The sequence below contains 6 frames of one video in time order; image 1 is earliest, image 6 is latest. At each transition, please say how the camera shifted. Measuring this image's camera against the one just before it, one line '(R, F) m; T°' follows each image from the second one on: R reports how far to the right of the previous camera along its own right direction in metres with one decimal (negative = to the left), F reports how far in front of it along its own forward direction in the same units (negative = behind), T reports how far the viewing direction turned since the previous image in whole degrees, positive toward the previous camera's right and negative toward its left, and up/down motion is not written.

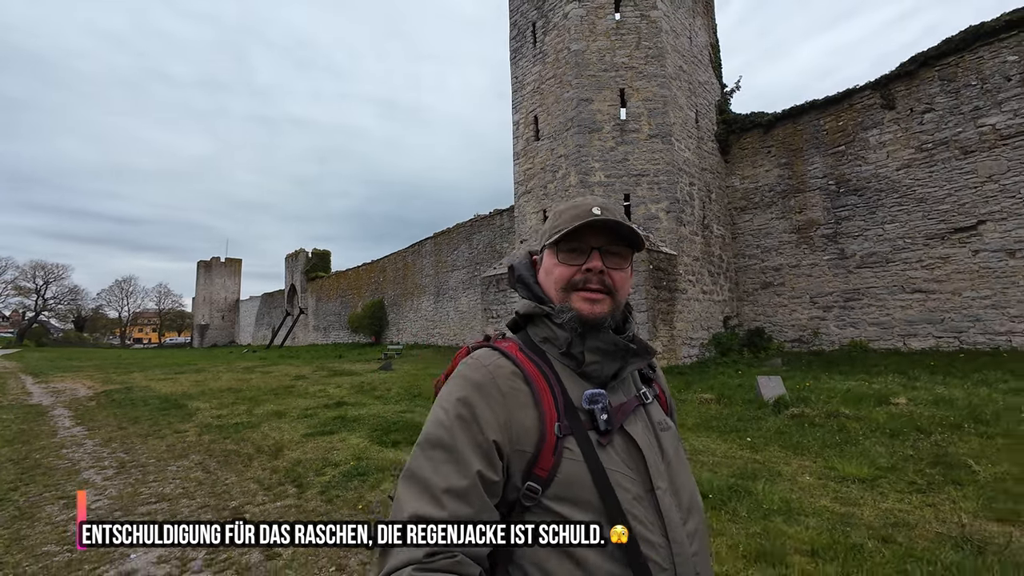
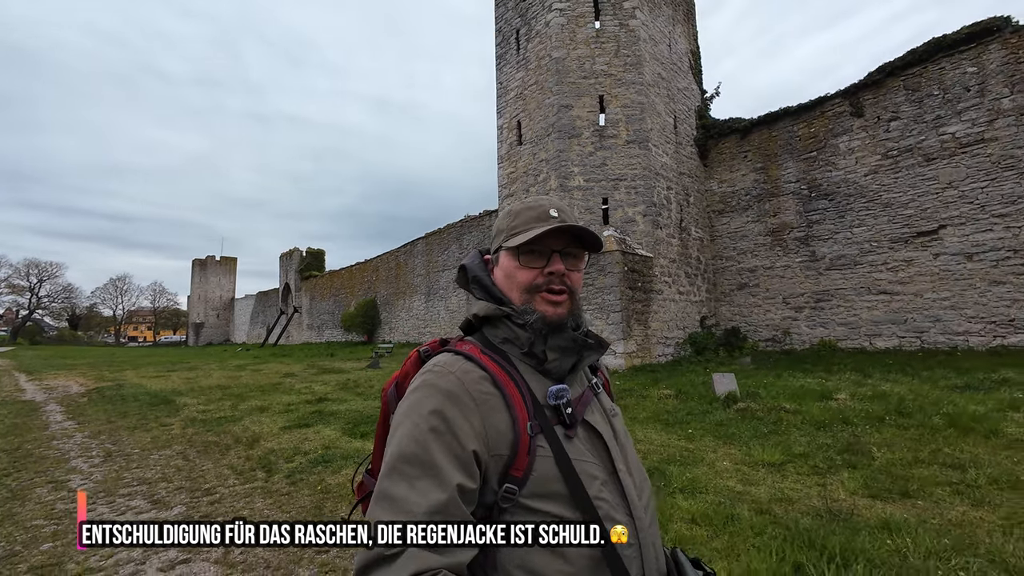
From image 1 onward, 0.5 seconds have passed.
(+0.4, -0.3) m; 0°
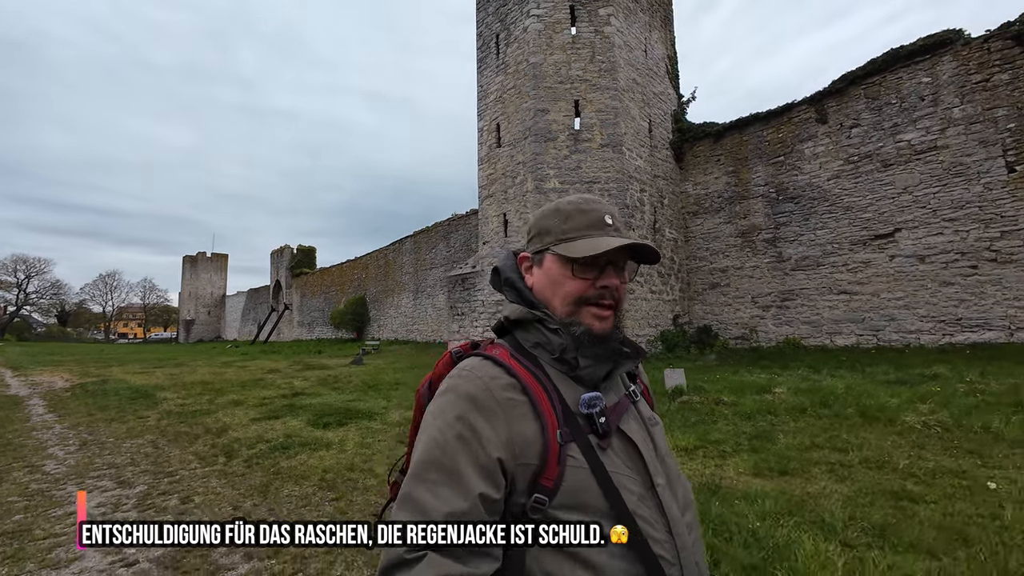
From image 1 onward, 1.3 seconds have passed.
(+0.4, -0.3) m; +1°
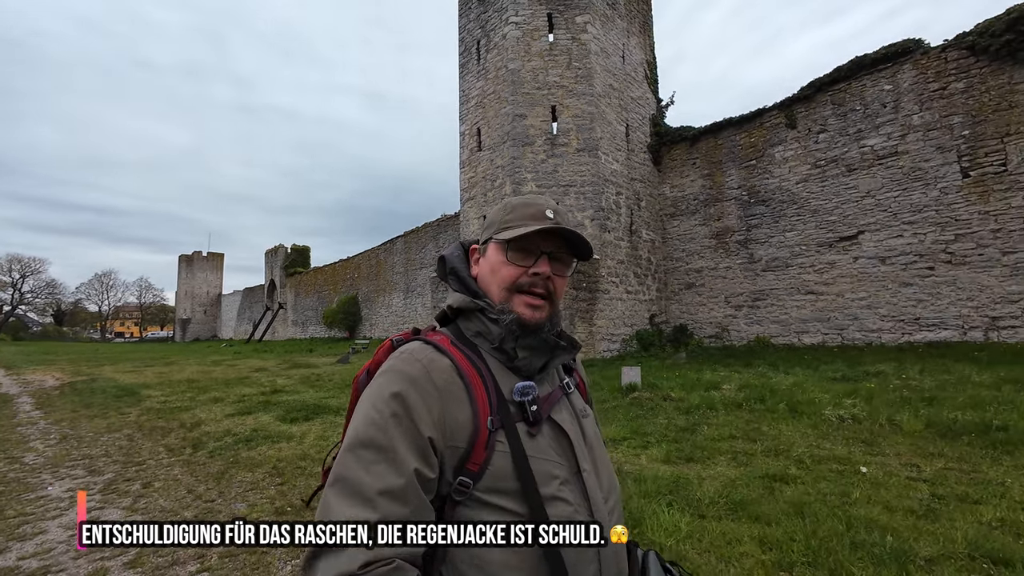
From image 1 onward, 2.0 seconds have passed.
(+0.5, -0.3) m; 0°
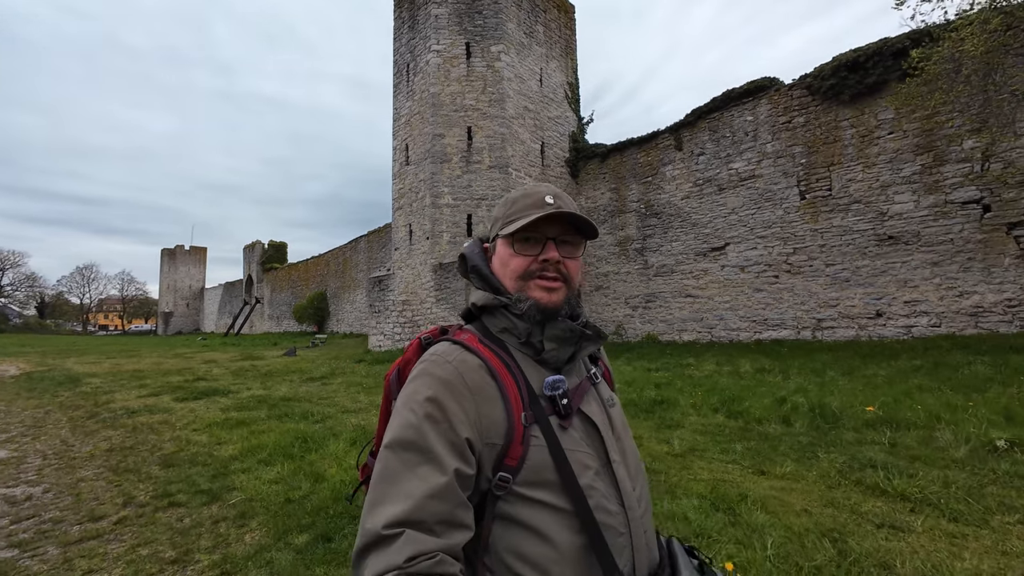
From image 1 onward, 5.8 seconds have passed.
(+2.1, -1.5) m; +1°
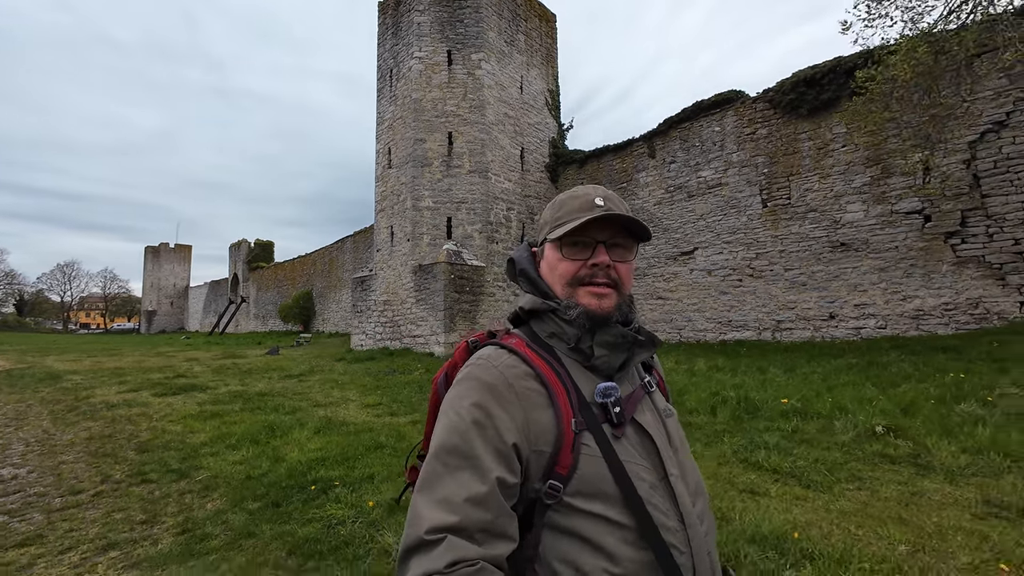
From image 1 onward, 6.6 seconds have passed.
(+0.4, -0.4) m; +1°
